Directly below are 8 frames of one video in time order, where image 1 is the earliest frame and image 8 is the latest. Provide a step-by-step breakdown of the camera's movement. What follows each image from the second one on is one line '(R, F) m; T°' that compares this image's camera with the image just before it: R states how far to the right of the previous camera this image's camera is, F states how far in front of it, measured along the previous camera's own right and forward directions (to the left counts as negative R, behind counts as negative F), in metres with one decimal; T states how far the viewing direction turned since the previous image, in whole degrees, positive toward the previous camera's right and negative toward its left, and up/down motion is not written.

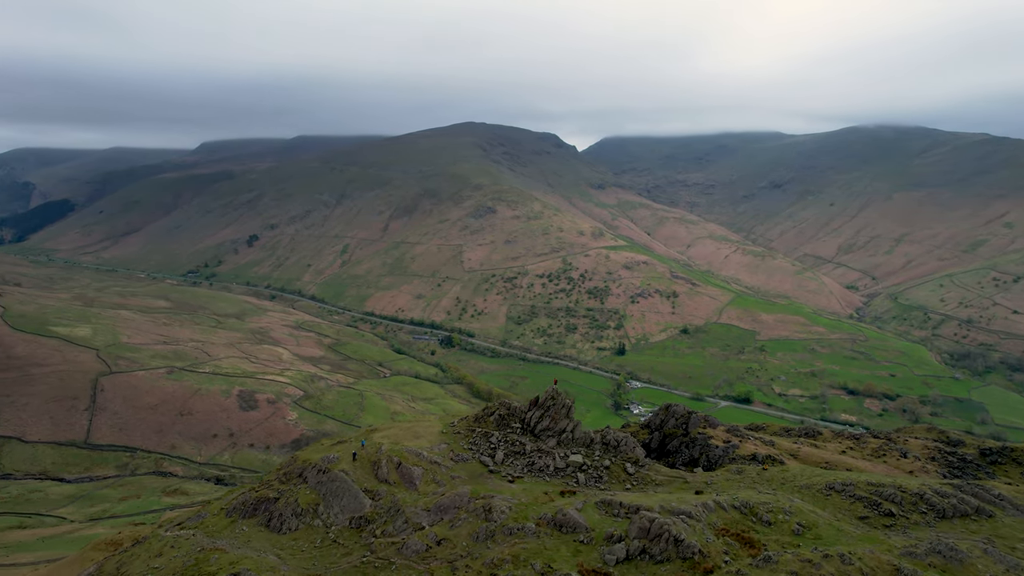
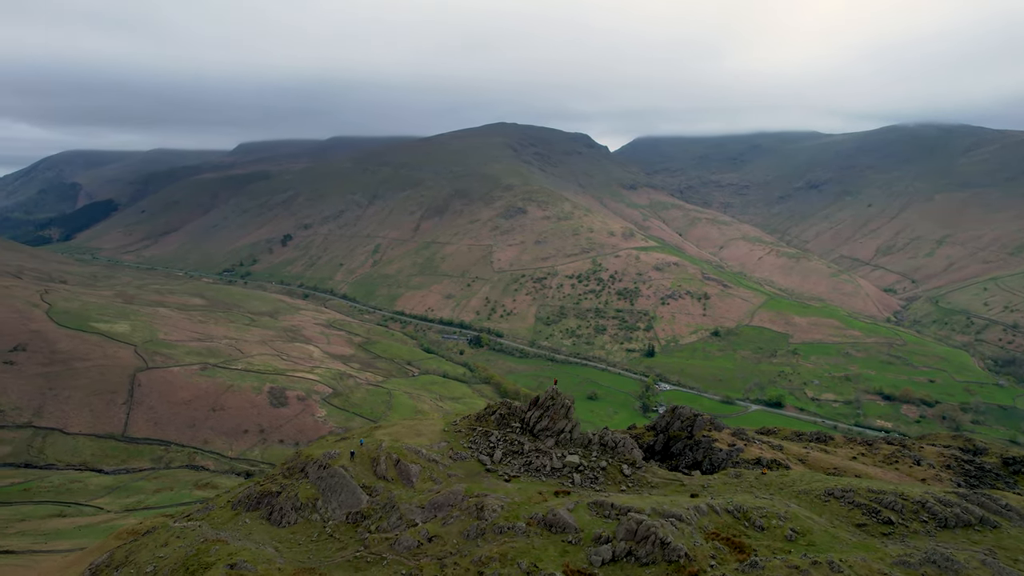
(+2.6, +0.6) m; -2°
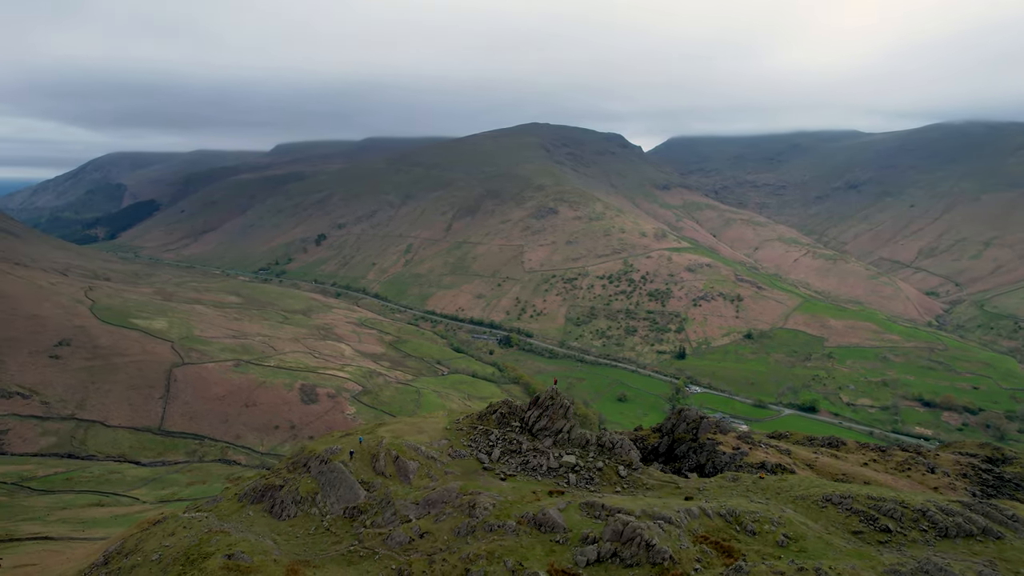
(+2.7, 0.0) m; -2°
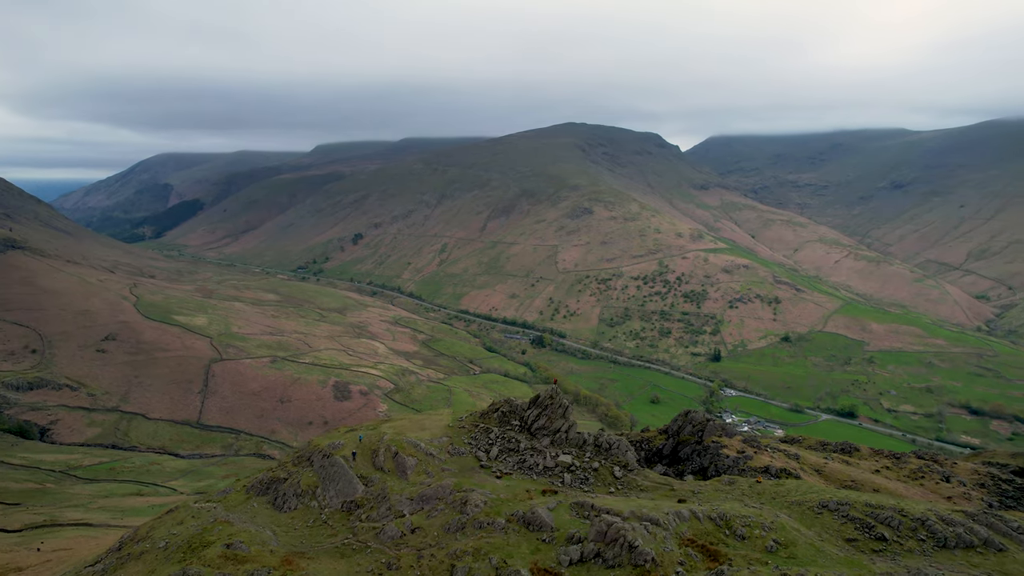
(+3.0, -0.1) m; -2°
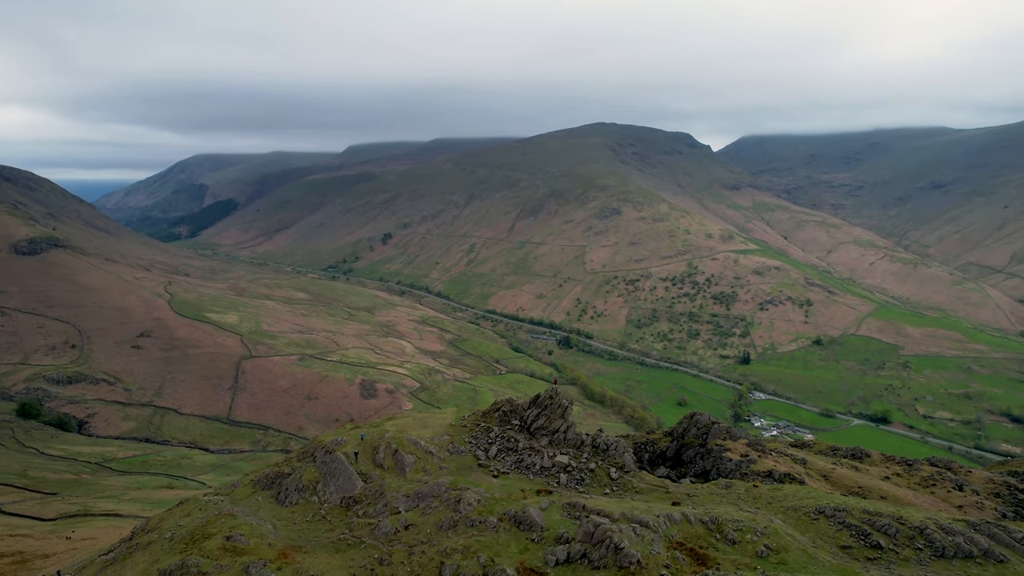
(+2.4, -0.1) m; -2°
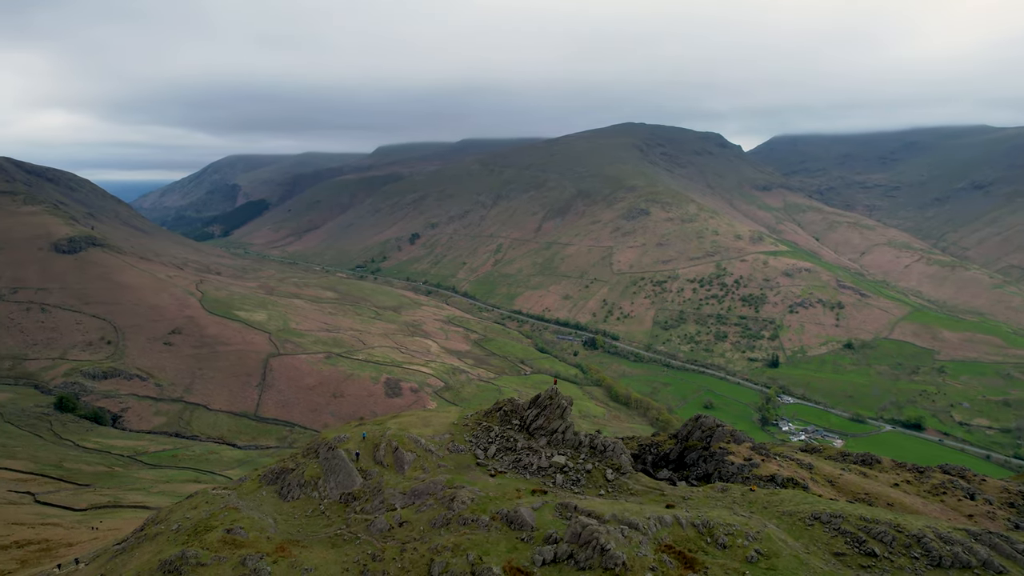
(+2.3, -0.1) m; -2°
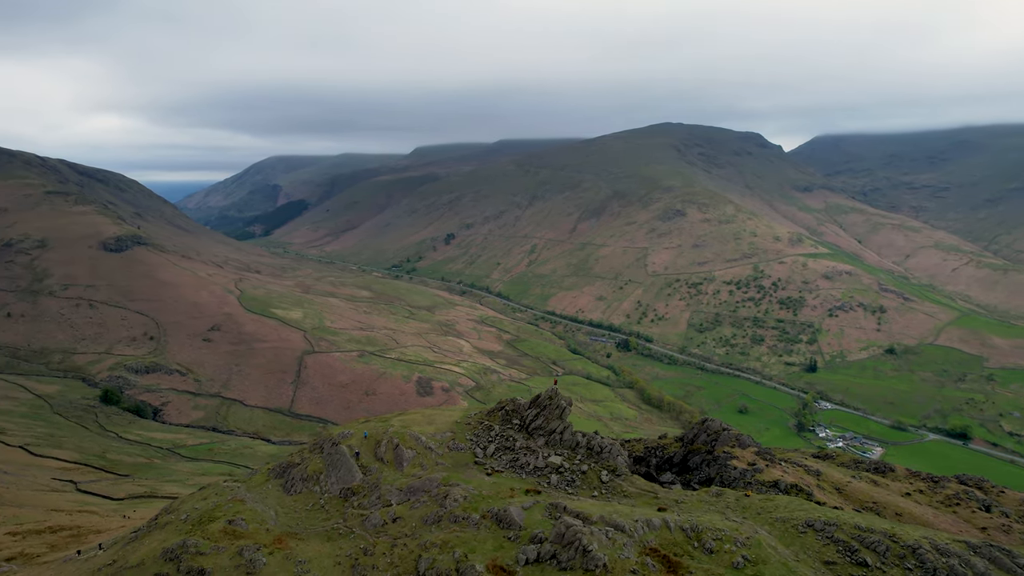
(+2.9, -0.2) m; -2°
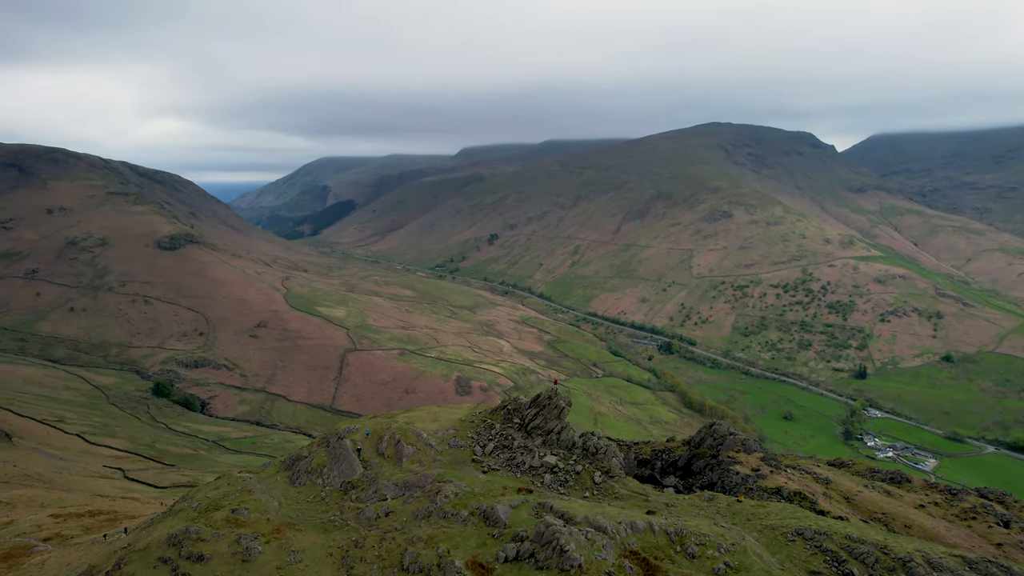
(+3.7, -0.3) m; -3°
